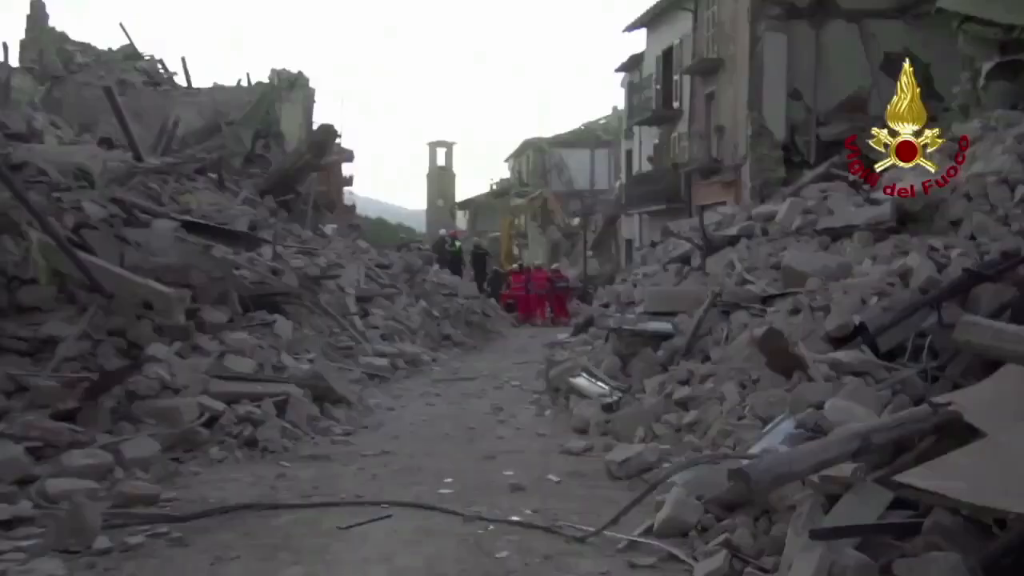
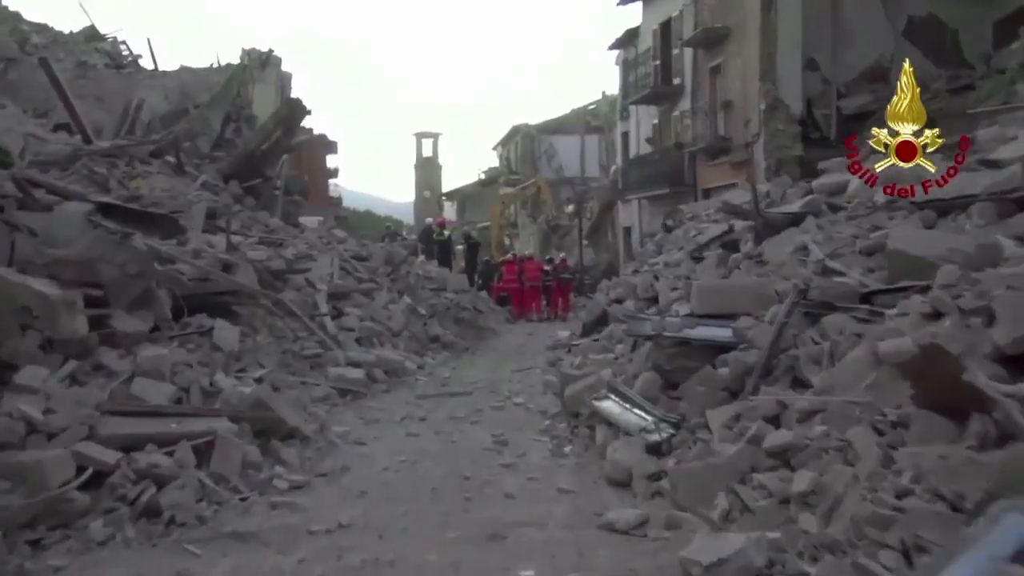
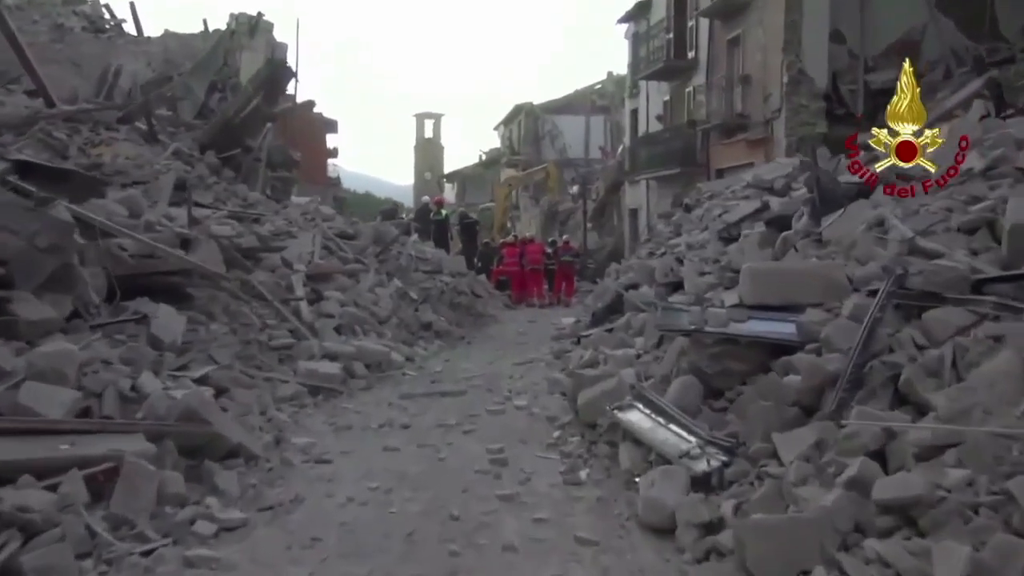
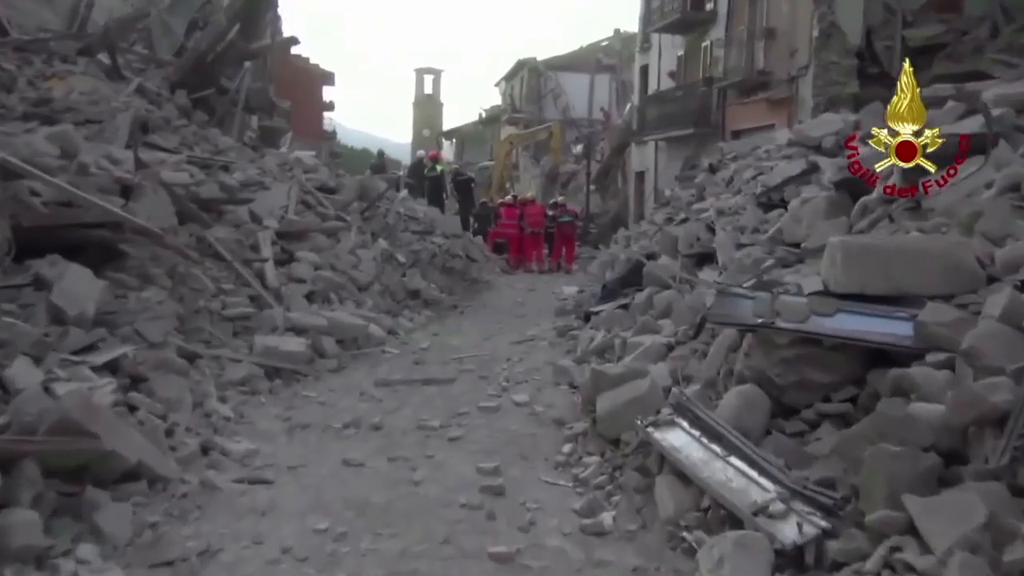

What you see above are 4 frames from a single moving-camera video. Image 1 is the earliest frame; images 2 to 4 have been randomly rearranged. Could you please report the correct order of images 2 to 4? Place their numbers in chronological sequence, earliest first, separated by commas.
2, 3, 4
